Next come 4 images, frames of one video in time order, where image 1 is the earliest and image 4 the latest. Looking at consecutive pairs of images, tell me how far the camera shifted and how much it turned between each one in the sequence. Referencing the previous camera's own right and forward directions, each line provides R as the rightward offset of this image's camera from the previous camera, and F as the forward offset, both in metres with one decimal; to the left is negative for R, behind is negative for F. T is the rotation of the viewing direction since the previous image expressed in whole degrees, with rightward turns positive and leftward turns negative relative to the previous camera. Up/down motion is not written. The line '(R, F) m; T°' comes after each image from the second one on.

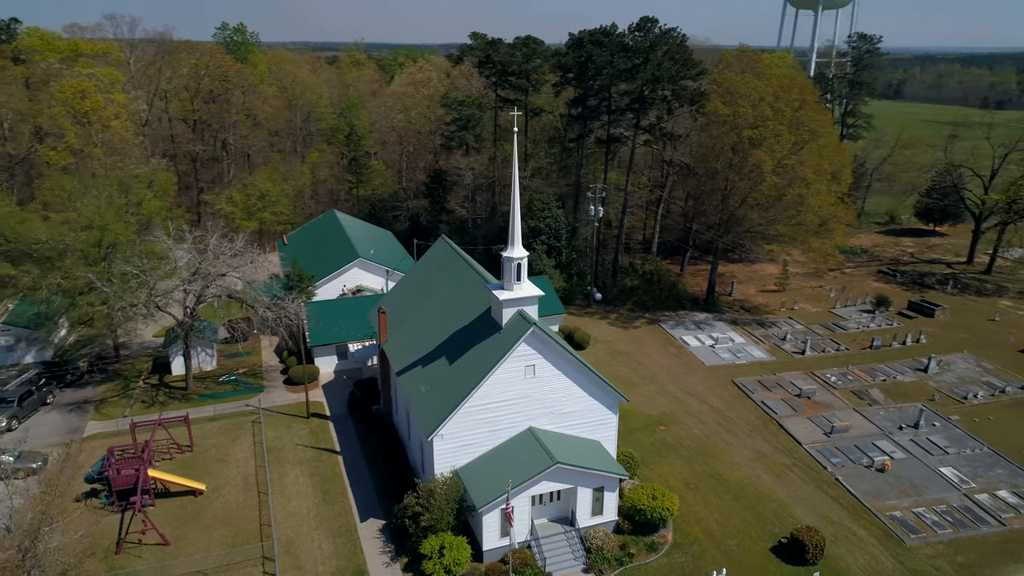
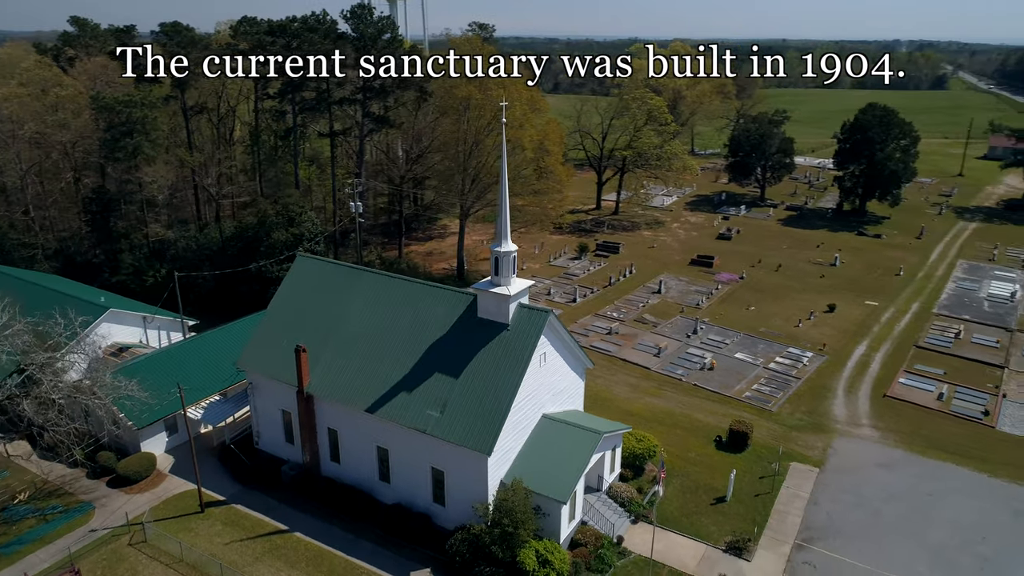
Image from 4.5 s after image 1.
(-15.6, +5.7) m; +36°
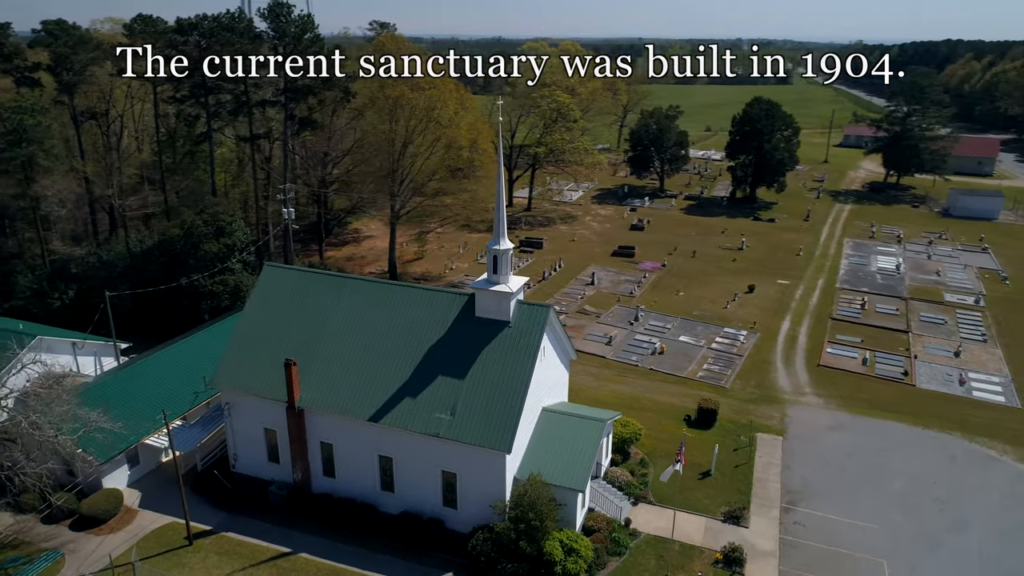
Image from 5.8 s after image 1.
(-4.5, +0.2) m; +10°
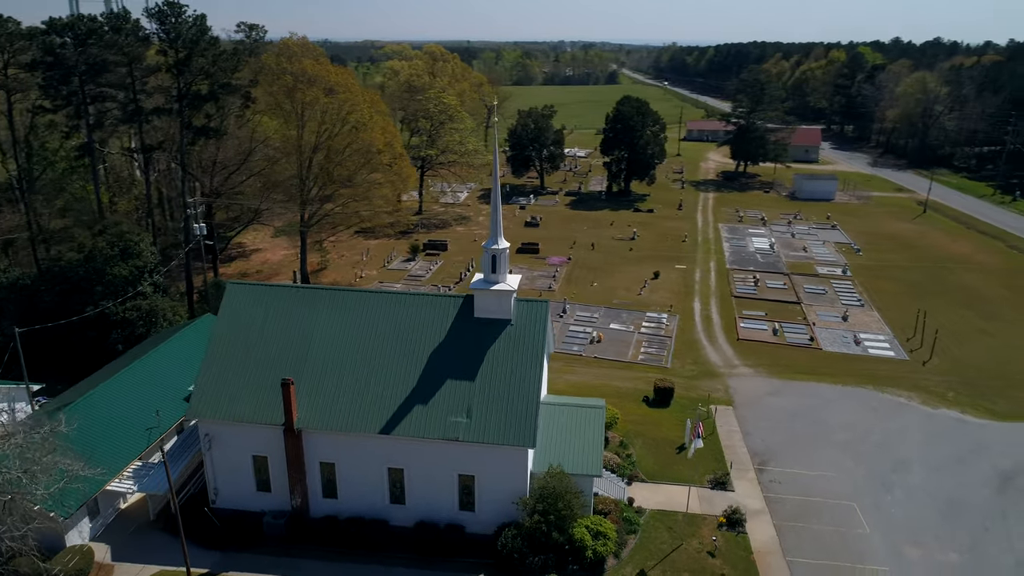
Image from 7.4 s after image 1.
(-5.8, +0.3) m; +12°
